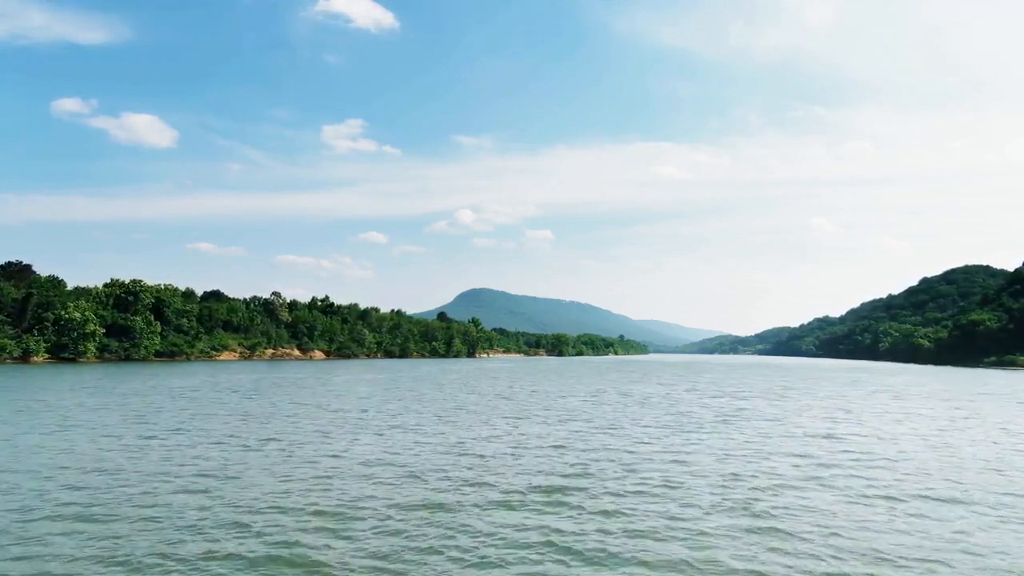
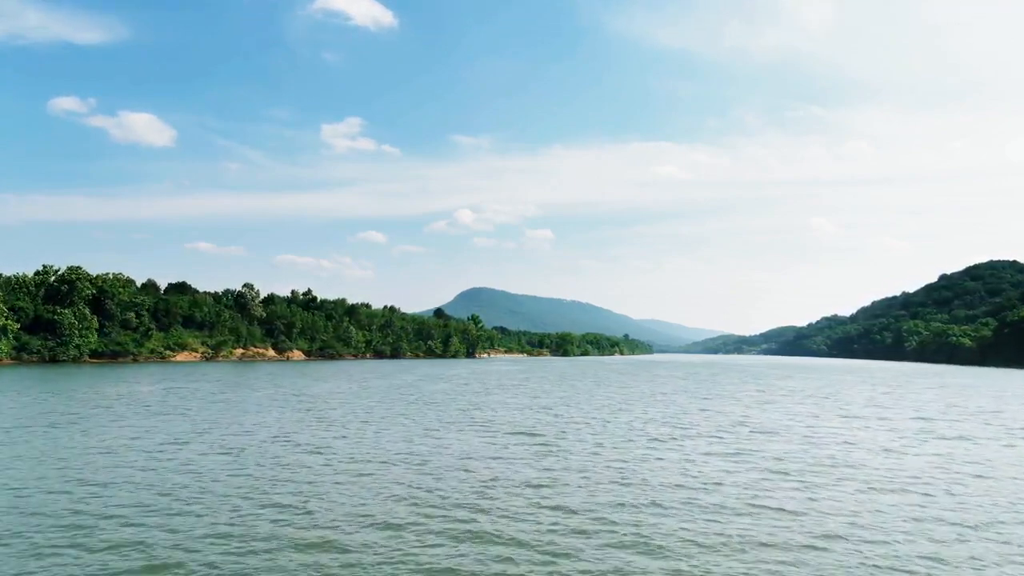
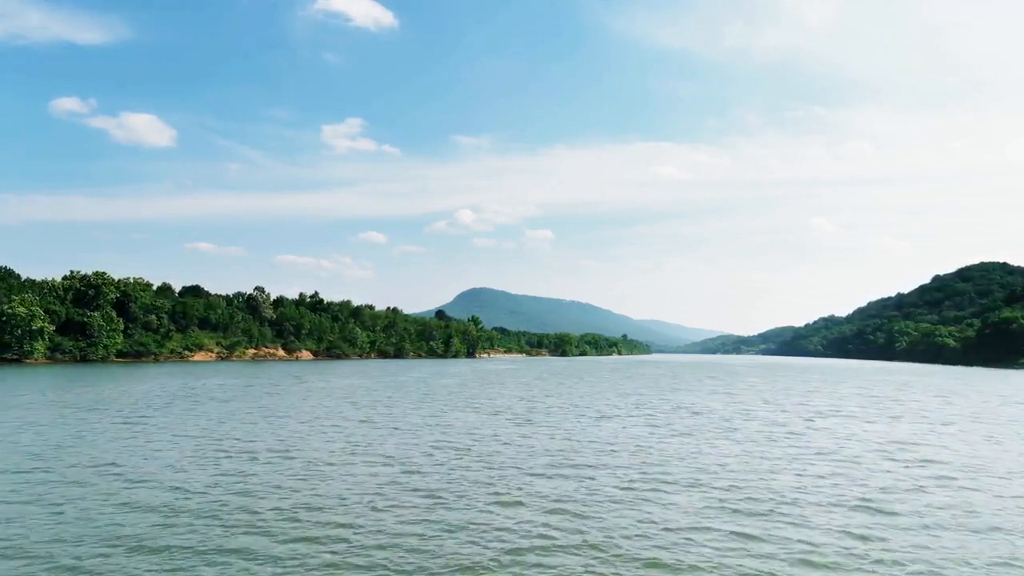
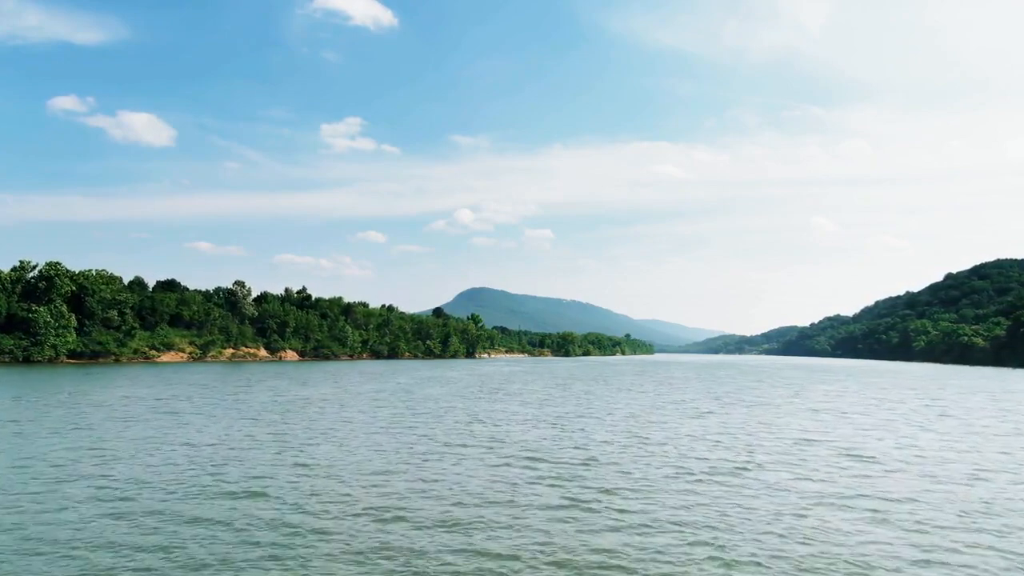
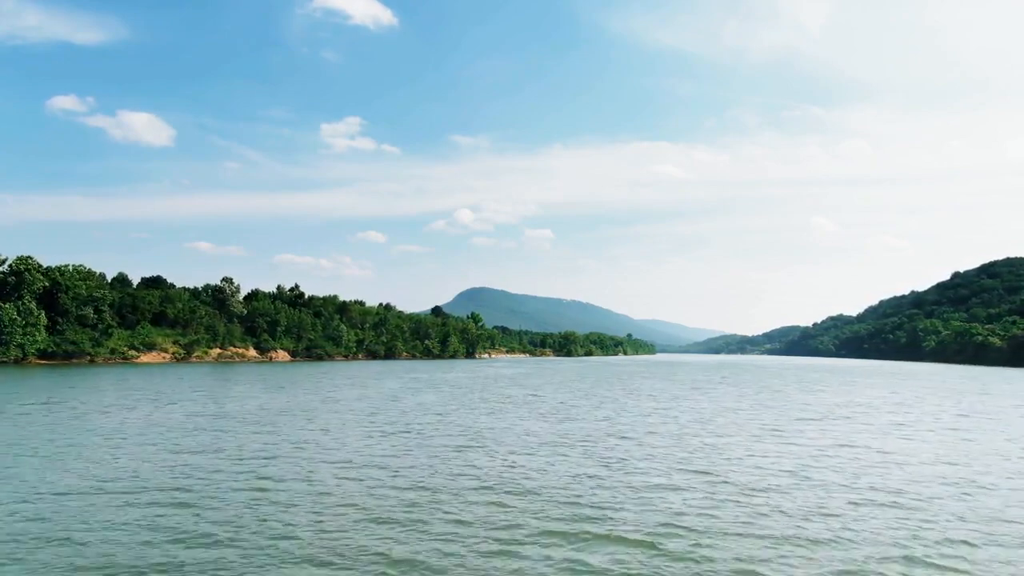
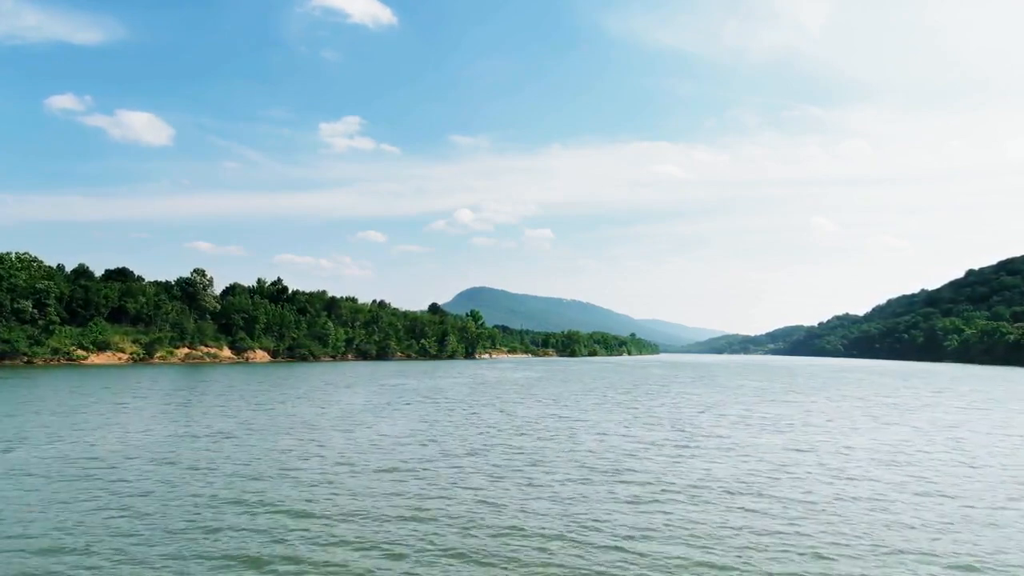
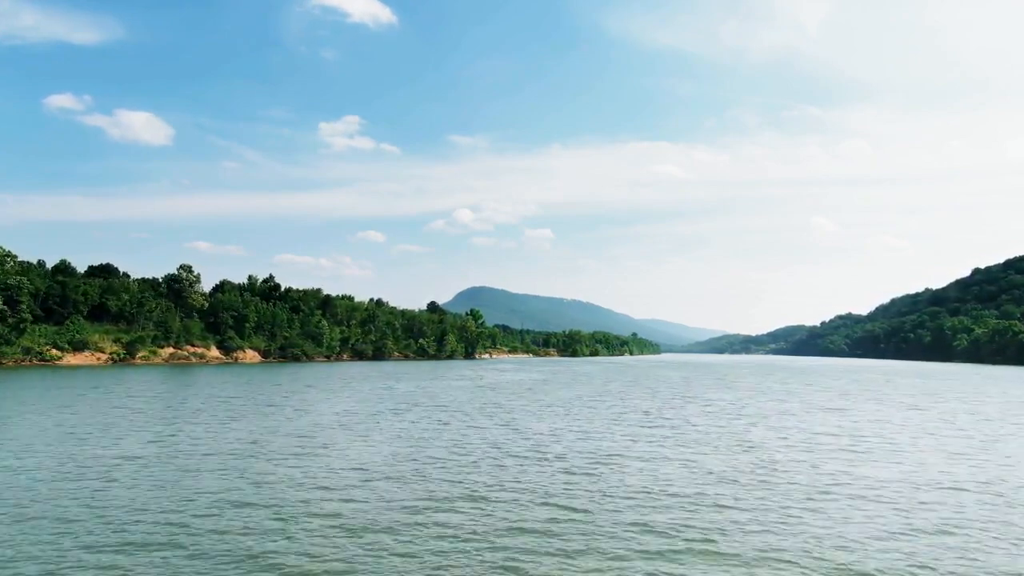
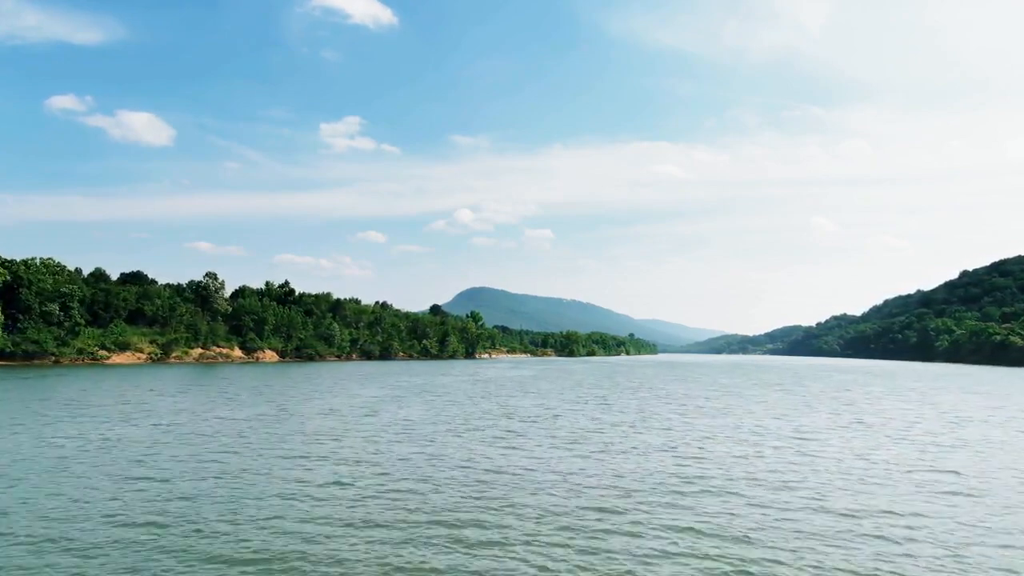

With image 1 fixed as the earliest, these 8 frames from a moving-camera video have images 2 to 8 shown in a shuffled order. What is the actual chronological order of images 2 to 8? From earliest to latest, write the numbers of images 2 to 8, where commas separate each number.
3, 2, 4, 5, 8, 6, 7
